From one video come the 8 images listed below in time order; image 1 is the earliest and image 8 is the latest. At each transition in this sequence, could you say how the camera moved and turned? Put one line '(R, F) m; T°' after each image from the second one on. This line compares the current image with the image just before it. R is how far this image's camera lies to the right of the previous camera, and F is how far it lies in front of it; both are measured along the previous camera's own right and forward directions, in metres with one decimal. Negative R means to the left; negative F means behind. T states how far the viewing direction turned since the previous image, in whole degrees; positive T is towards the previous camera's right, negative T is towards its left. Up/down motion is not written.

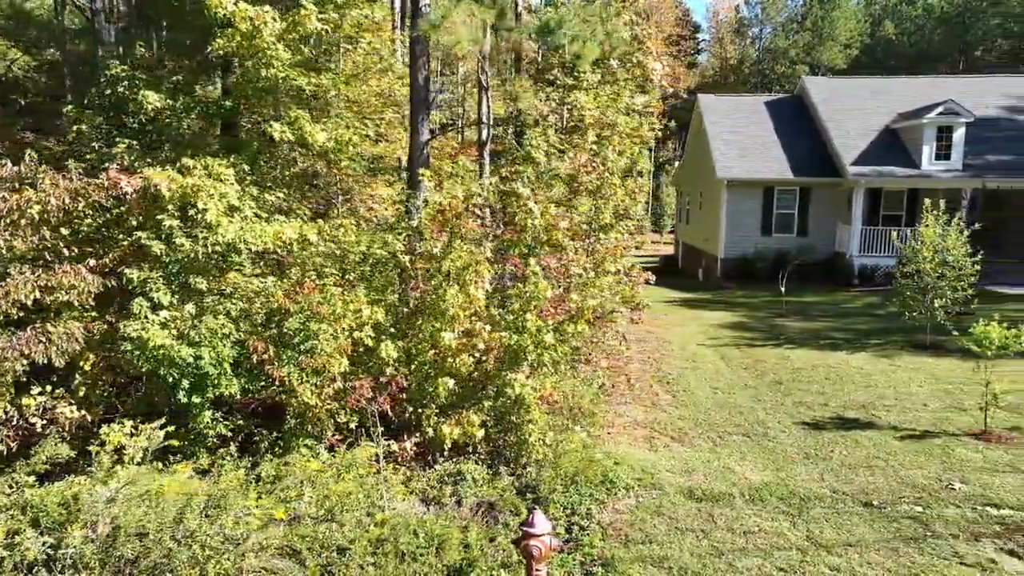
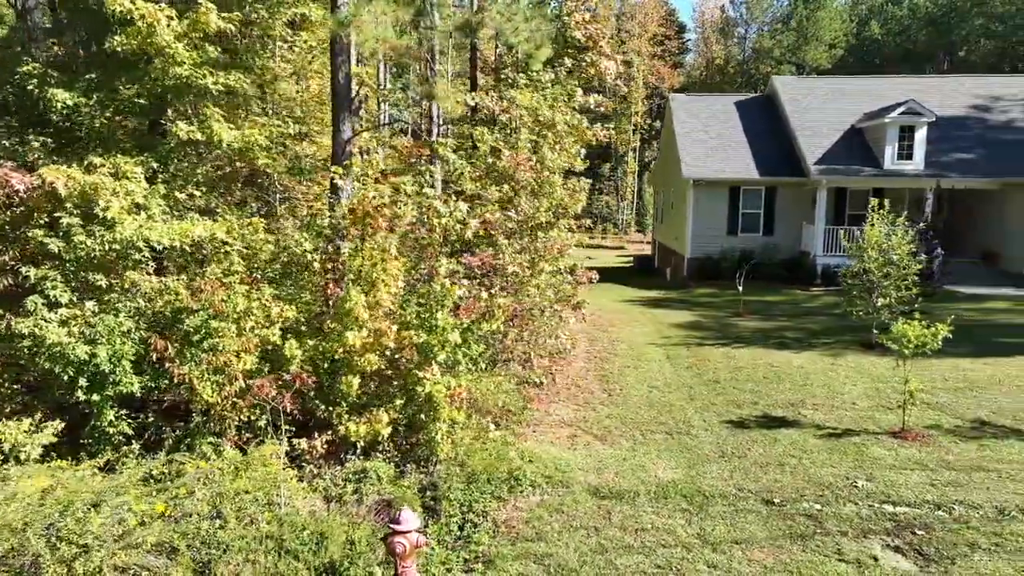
(+1.0, 0.0) m; 0°
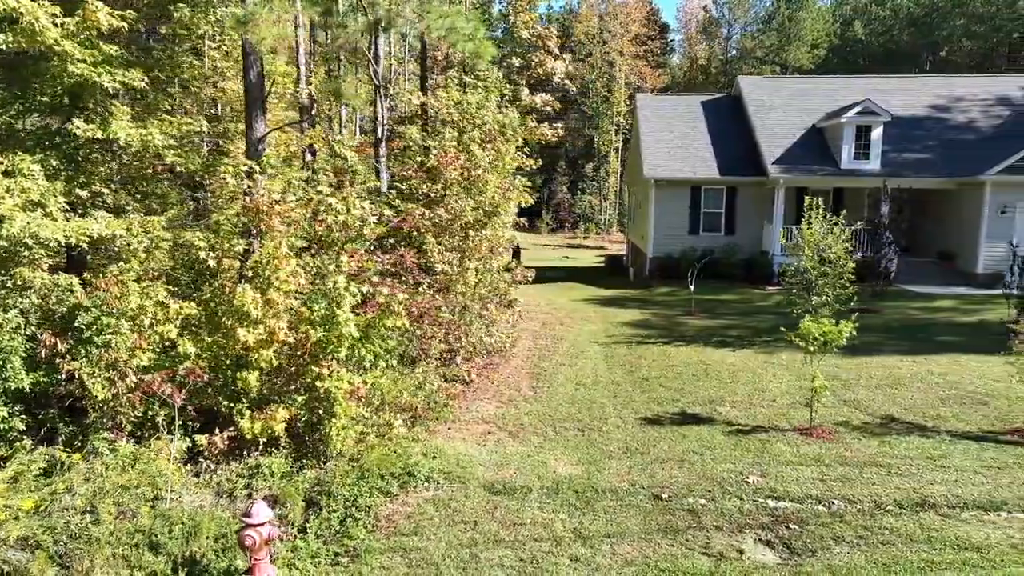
(+1.2, -0.1) m; 0°
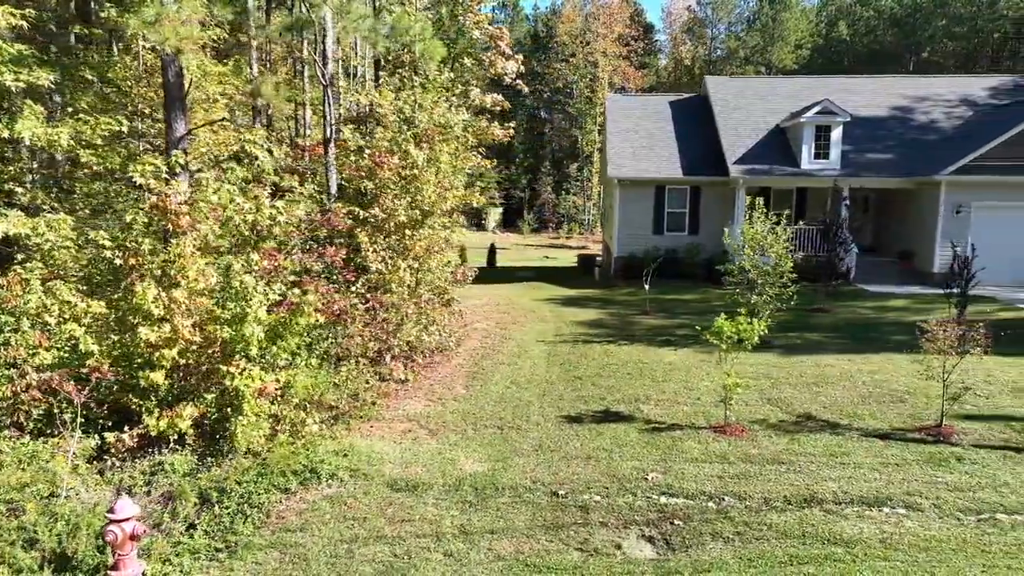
(+1.1, -0.1) m; 0°
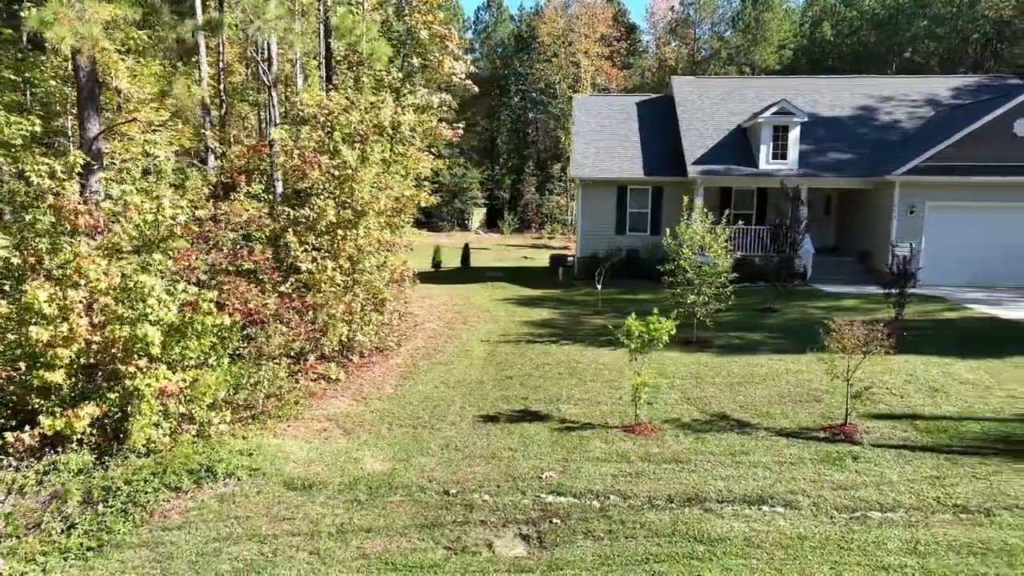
(+1.2, 0.0) m; 0°
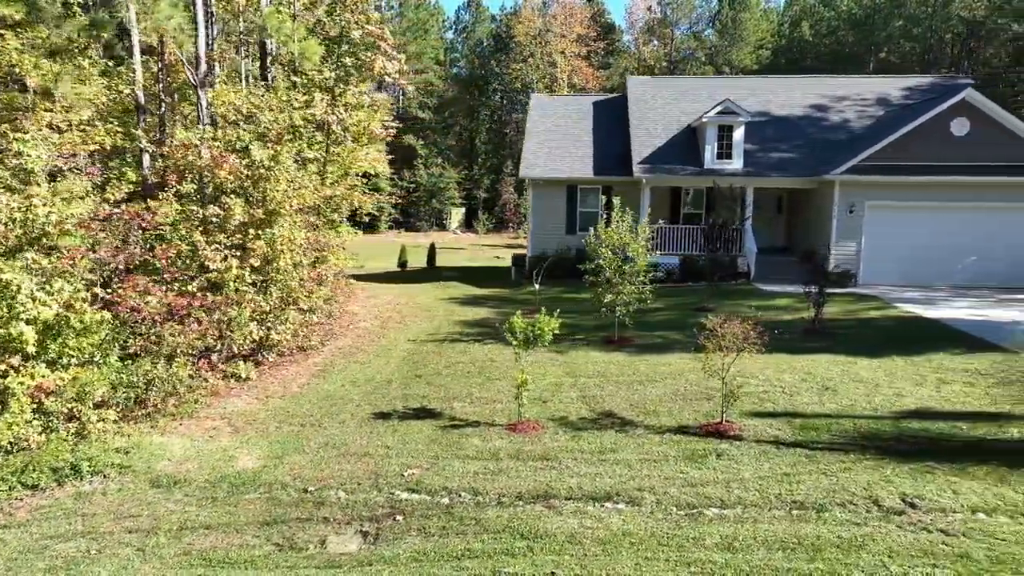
(+1.5, 0.0) m; 0°
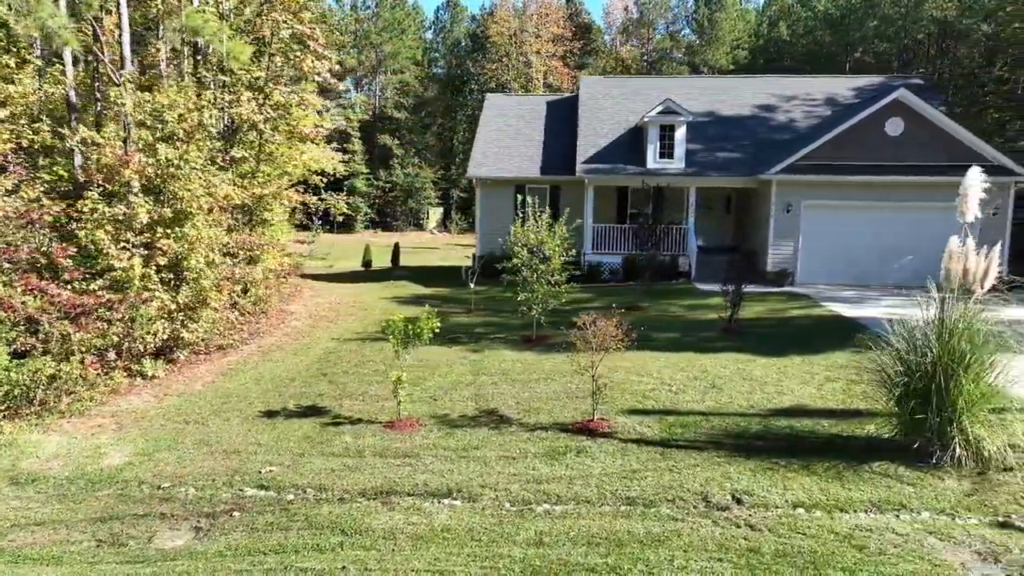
(+1.6, 0.0) m; 0°
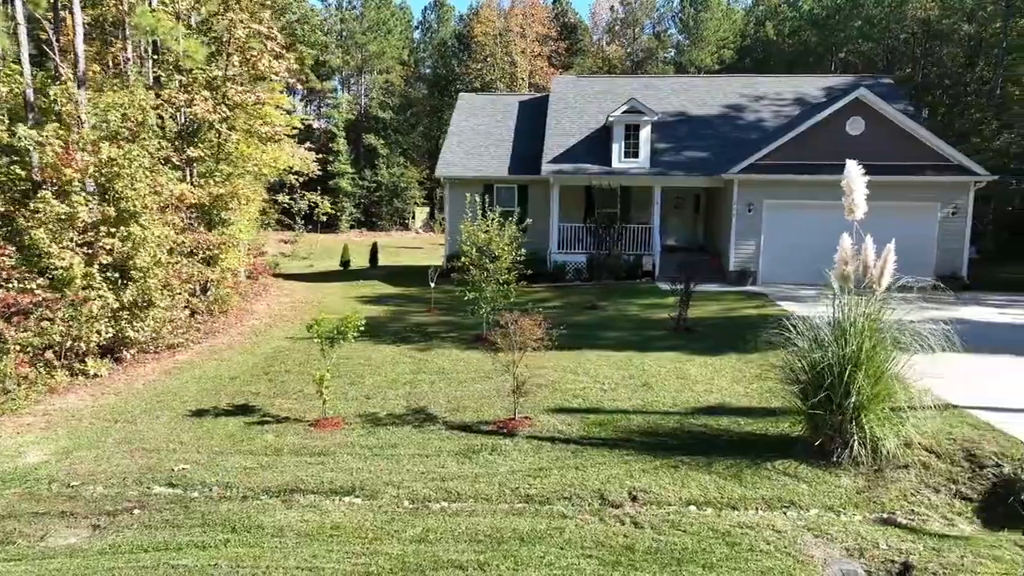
(+1.0, 0.0) m; 0°
